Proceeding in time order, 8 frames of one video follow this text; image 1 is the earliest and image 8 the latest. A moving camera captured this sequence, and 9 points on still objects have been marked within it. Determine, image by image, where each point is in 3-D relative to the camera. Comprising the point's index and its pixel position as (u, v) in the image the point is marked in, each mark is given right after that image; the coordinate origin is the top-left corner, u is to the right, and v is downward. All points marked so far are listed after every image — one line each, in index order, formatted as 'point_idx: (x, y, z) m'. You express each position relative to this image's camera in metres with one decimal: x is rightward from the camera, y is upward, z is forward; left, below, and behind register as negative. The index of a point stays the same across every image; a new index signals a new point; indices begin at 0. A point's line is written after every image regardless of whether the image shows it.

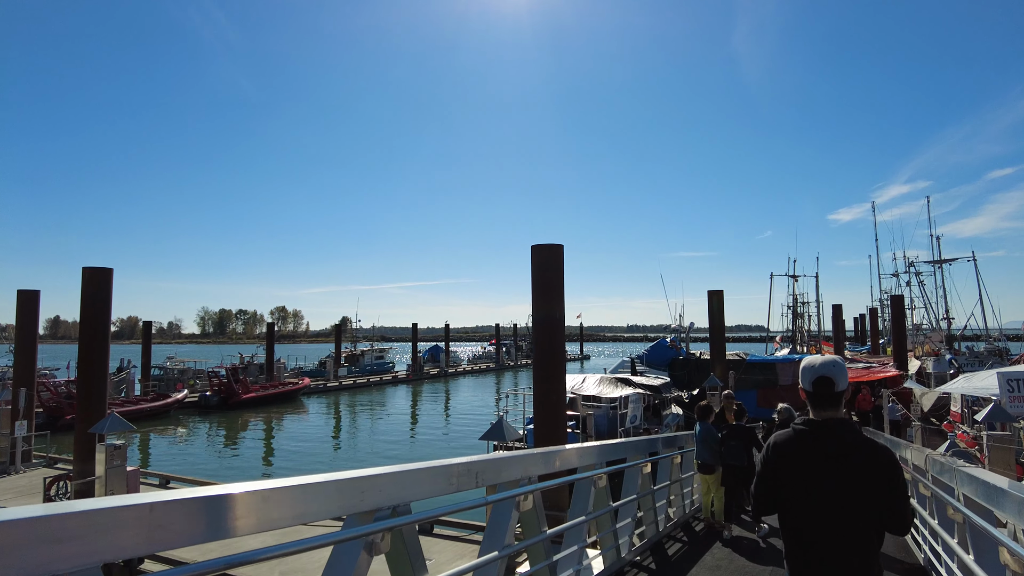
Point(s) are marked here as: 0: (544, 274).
0: (+0.5, +0.2, +9.0) m
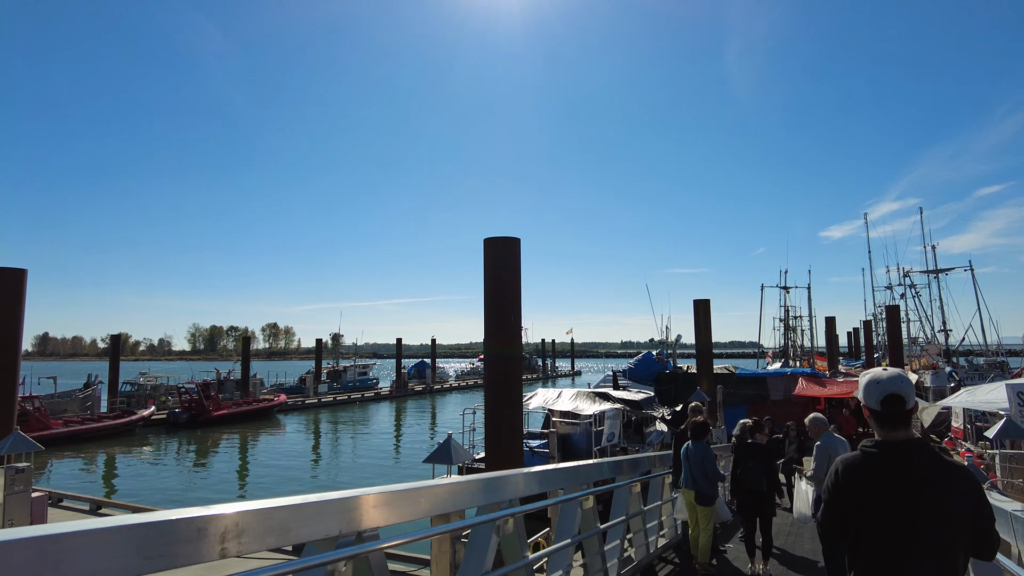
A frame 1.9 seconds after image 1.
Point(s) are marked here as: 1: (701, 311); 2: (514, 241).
0: (-0.2, +0.2, +7.9) m
1: (+5.1, -0.6, +17.6) m
2: (+0.1, +0.5, +7.9) m
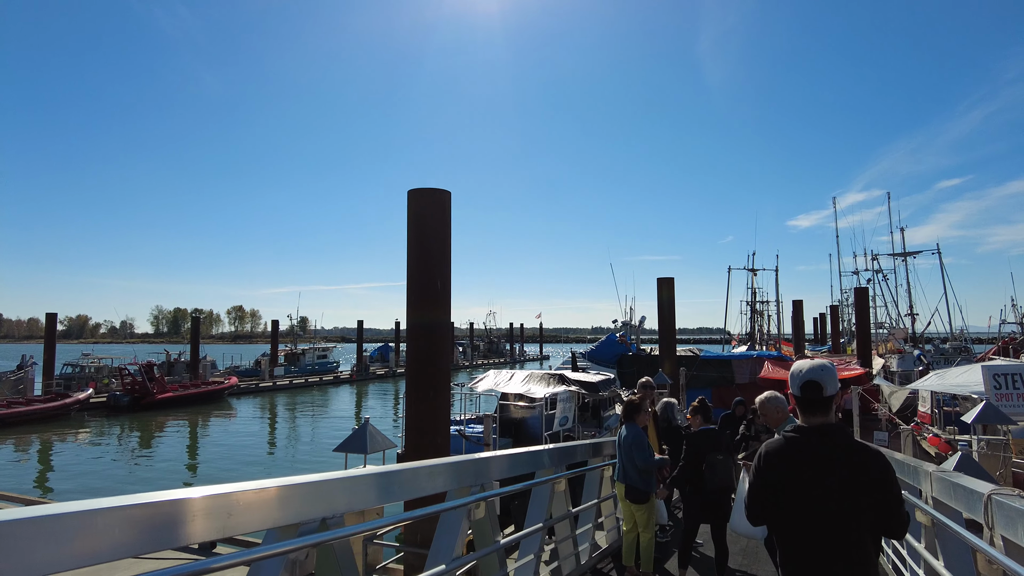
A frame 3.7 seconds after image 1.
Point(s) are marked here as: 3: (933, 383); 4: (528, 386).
0: (-0.9, +0.6, +6.7) m
1: (+3.9, 0.0, +16.7) m
2: (-0.7, +1.0, +6.8) m
3: (+8.6, -1.9, +13.4) m
4: (+0.3, -2.0, +13.4) m
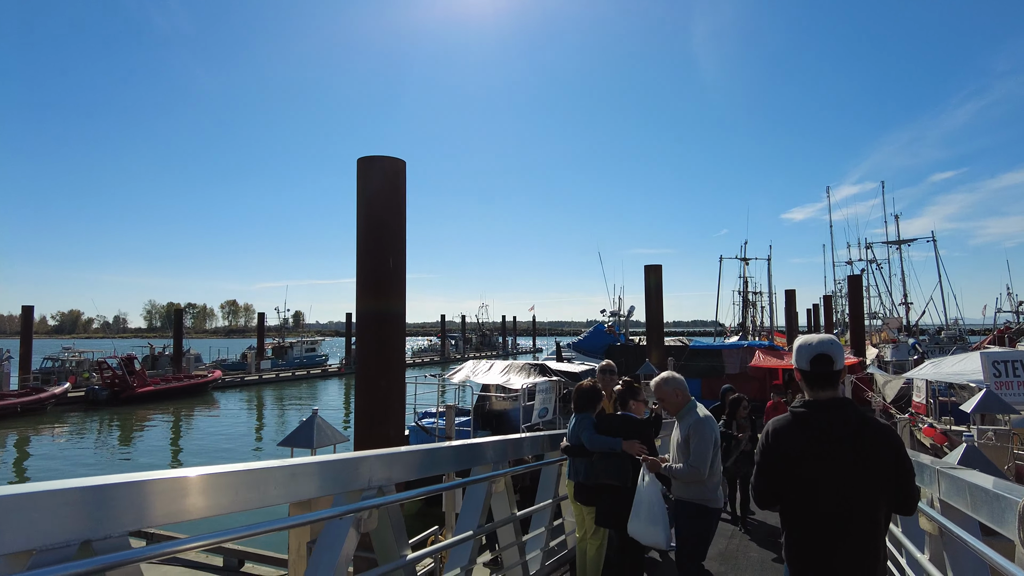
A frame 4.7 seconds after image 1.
0: (-1.3, +0.8, +6.1) m
1: (+3.4, +0.3, +16.1) m
2: (-1.0, +1.2, +6.1) m
3: (+8.2, -1.6, +12.9) m
4: (-0.1, -1.7, +12.8) m
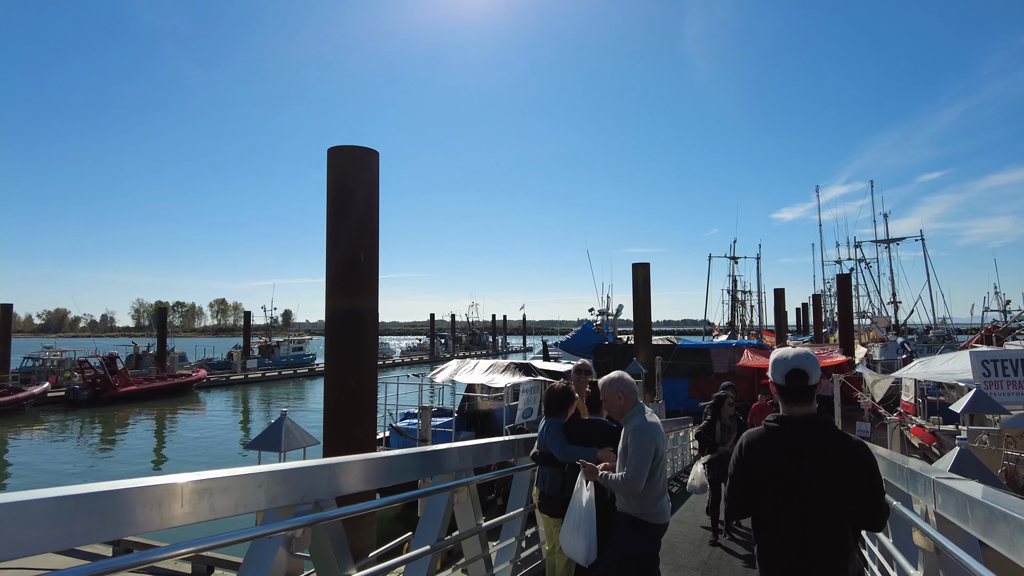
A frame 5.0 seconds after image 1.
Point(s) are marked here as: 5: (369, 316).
0: (-1.5, +0.9, +5.8) m
1: (+3.1, +0.3, +15.9) m
2: (-1.2, +1.2, +5.9) m
3: (+7.9, -1.6, +12.8) m
4: (-0.4, -1.7, +12.6) m
5: (-1.3, -0.2, +5.9) m
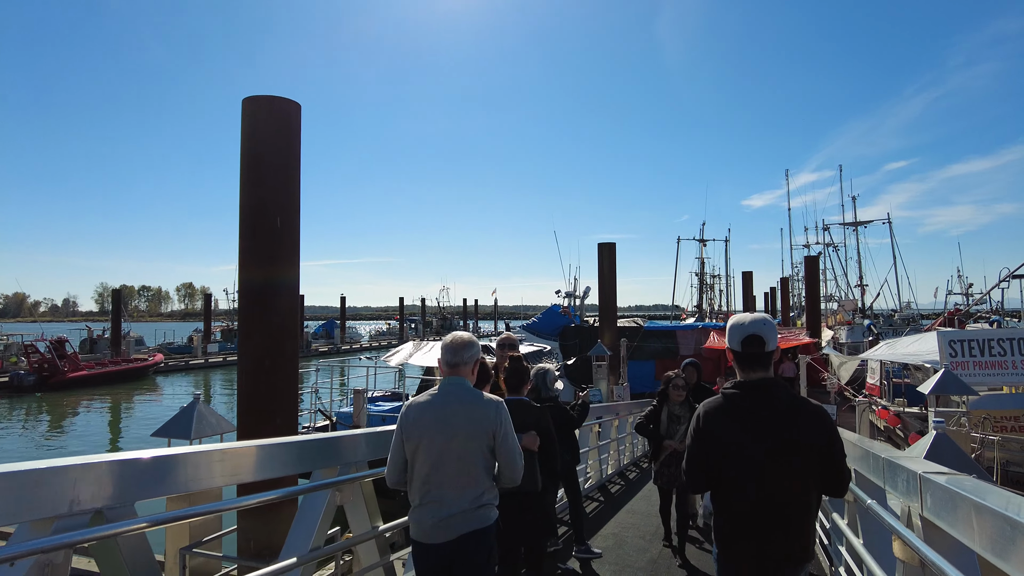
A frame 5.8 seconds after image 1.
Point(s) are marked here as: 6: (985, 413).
0: (-2.0, +1.1, +5.2) m
1: (+2.2, +0.8, +15.5) m
2: (-1.7, +1.5, +5.2) m
3: (+7.1, -1.2, +12.5) m
4: (-1.2, -1.3, +12.0) m
5: (-1.8, 0.0, +5.3) m
6: (+7.1, -1.9, +9.9) m
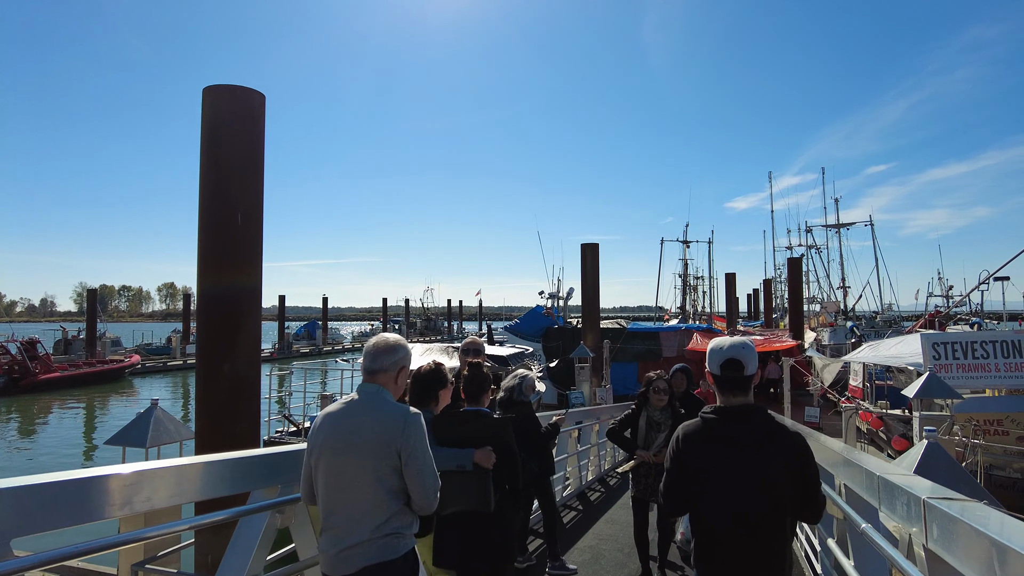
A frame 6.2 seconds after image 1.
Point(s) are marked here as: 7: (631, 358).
0: (-2.2, +1.1, +4.9) m
1: (+1.8, +0.8, +15.3) m
2: (-1.9, +1.5, +5.0) m
3: (+6.7, -1.3, +12.5) m
4: (-1.5, -1.3, +11.7) m
5: (-2.0, 0.0, +5.0) m
6: (+6.8, -1.9, +9.8) m
7: (+3.5, -2.0, +19.0) m
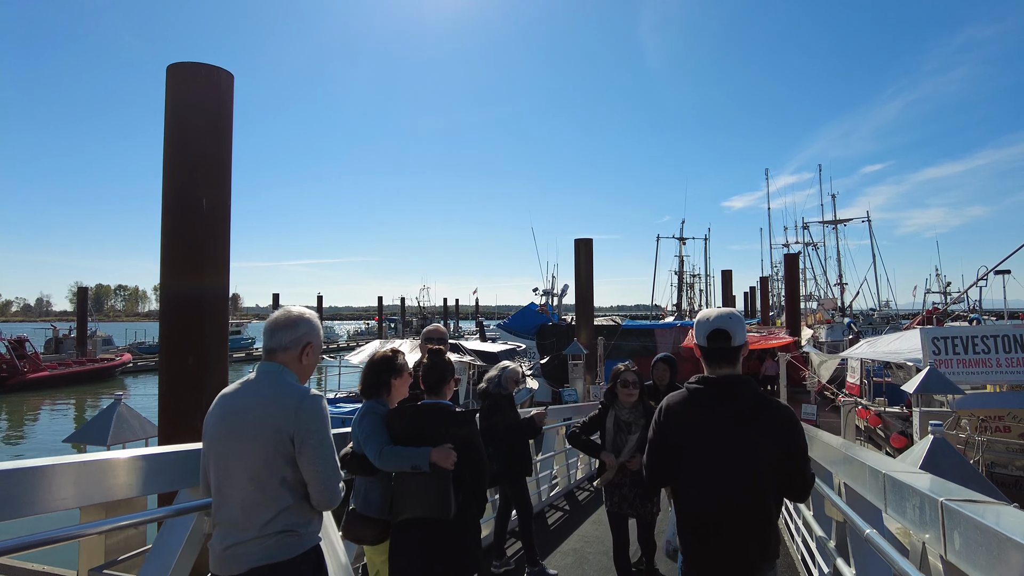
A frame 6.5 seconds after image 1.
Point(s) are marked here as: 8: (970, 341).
0: (-2.3, +1.2, +4.6) m
1: (+1.6, +0.9, +15.0) m
2: (-2.1, +1.5, +4.7) m
3: (+6.6, -1.2, +12.2) m
4: (-1.7, -1.2, +11.5) m
5: (-2.1, +0.1, +4.7) m
6: (+6.6, -1.8, +9.5) m
7: (+3.3, -1.9, +18.8) m
8: (+6.6, -0.8, +9.4) m
